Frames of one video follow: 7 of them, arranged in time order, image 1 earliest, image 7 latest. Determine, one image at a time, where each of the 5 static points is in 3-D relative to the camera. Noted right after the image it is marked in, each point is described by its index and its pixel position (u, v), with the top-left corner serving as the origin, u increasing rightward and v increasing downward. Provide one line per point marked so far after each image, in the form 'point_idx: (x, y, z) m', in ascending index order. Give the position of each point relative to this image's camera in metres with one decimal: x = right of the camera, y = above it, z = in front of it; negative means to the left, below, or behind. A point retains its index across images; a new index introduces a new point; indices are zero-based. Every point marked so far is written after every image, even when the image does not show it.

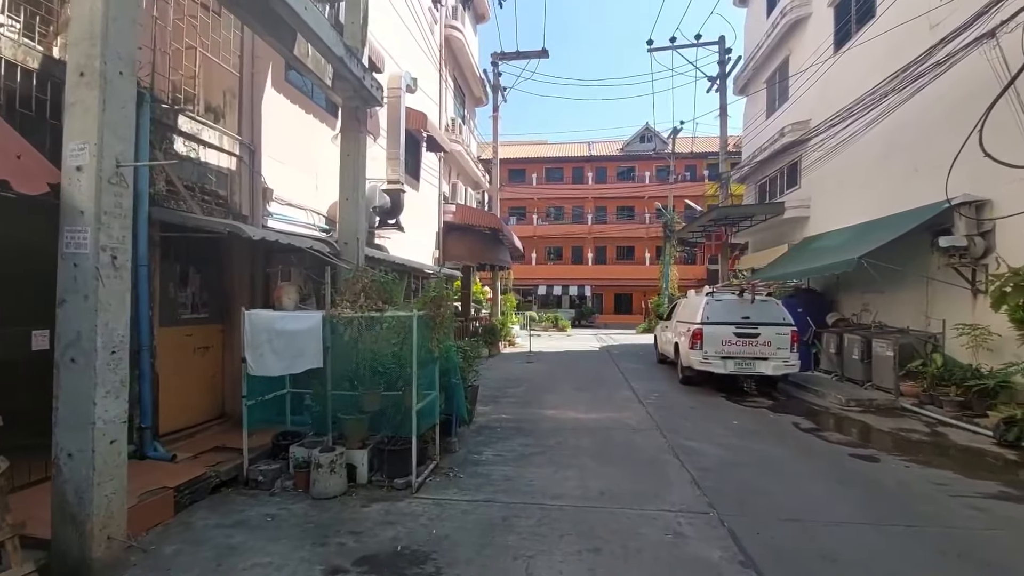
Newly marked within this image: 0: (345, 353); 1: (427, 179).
0: (-2.0, -0.8, +5.9) m
1: (-2.8, +3.5, +16.3) m
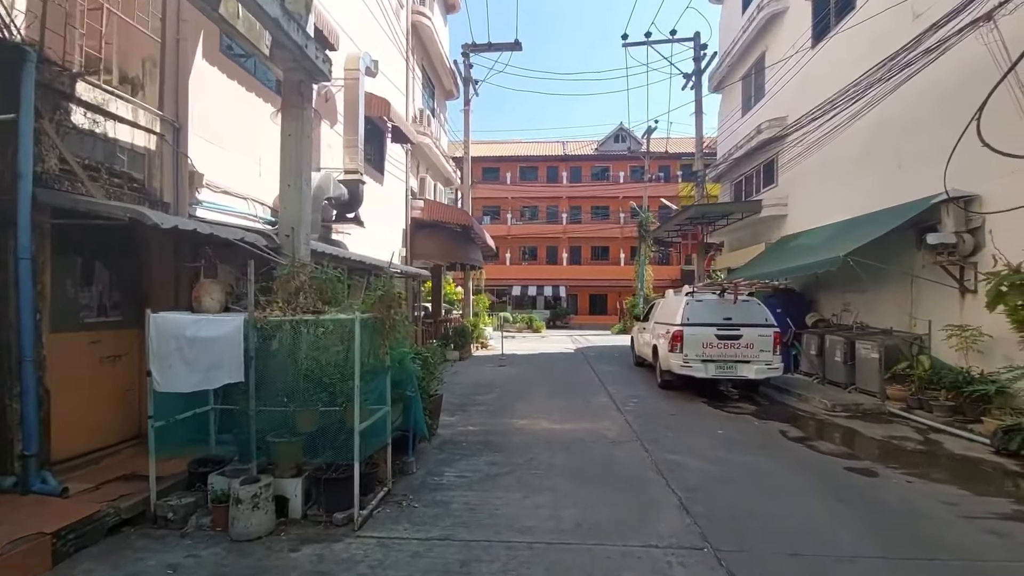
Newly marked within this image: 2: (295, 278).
0: (-2.3, -0.7, +4.9) m
1: (-3.7, +3.5, +15.3) m
2: (-2.3, +0.1, +5.3) m
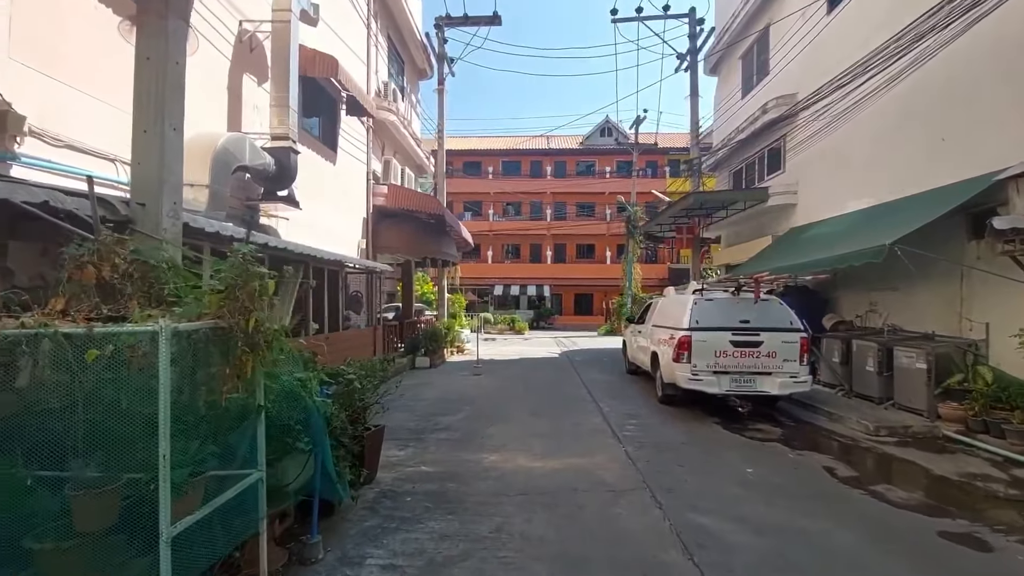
0: (-2.7, -0.7, +2.8) m
1: (-4.3, +3.6, +13.1) m
2: (-2.6, +0.2, +3.2) m
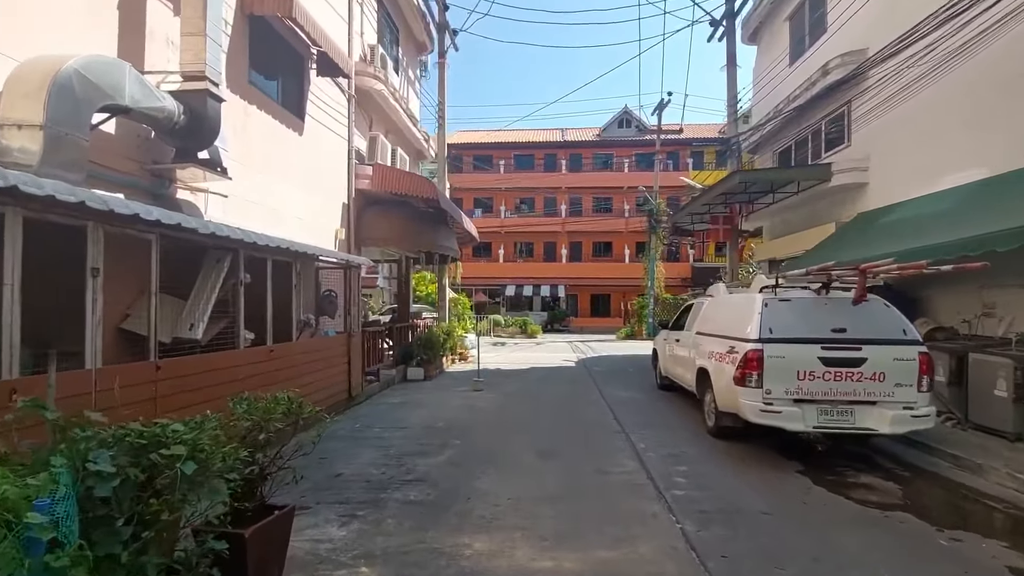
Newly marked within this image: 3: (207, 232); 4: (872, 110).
0: (-2.8, -0.6, +0.5) m
1: (-4.2, +3.6, +10.8) m
2: (-2.8, +0.2, +0.9) m
3: (-3.5, +0.7, +5.7) m
4: (+8.3, +4.1, +11.7) m
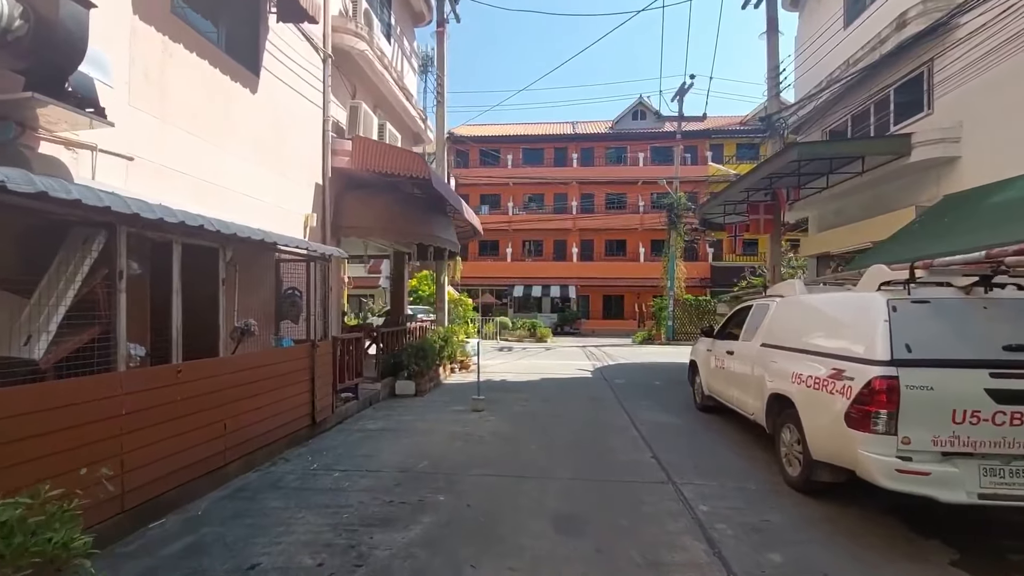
0: (-2.9, -0.6, -1.6) m
1: (-4.0, +3.7, +8.8) m
2: (-2.8, +0.3, -1.2) m
3: (-3.5, +0.7, +3.7) m
4: (+8.5, +4.2, +9.5) m
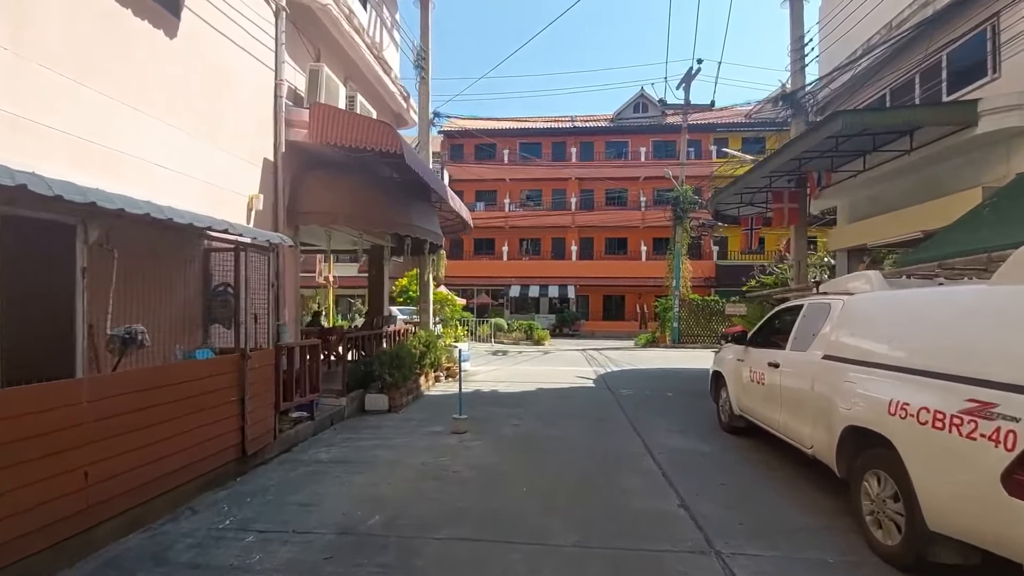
0: (-3.0, -0.5, -3.2) m
1: (-4.2, +3.7, +7.1) m
2: (-3.0, +0.4, -2.9) m
3: (-3.7, +0.8, +2.0) m
4: (+8.3, +4.2, +7.9) m
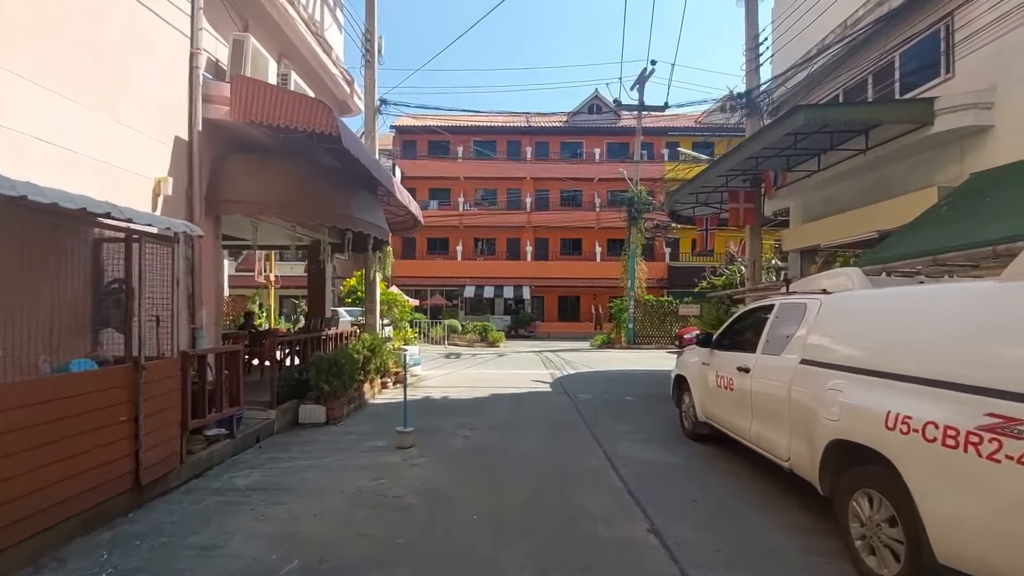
0: (-2.7, -0.4, -4.2) m
1: (-4.8, +3.7, +6.0) m
2: (-2.7, +0.4, -3.8) m
3: (-3.8, +0.8, +1.0) m
4: (+7.6, +4.2, +7.9) m
